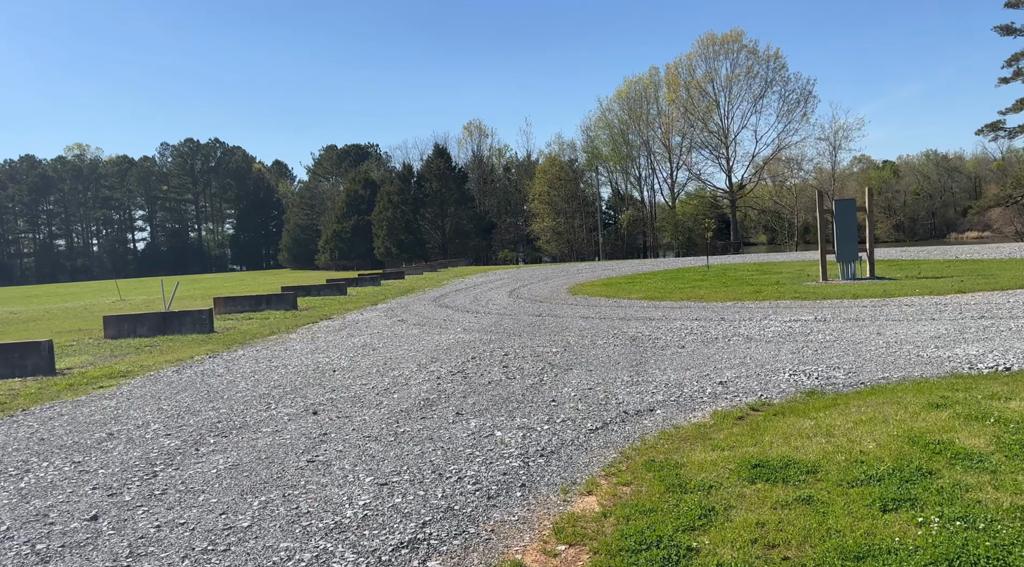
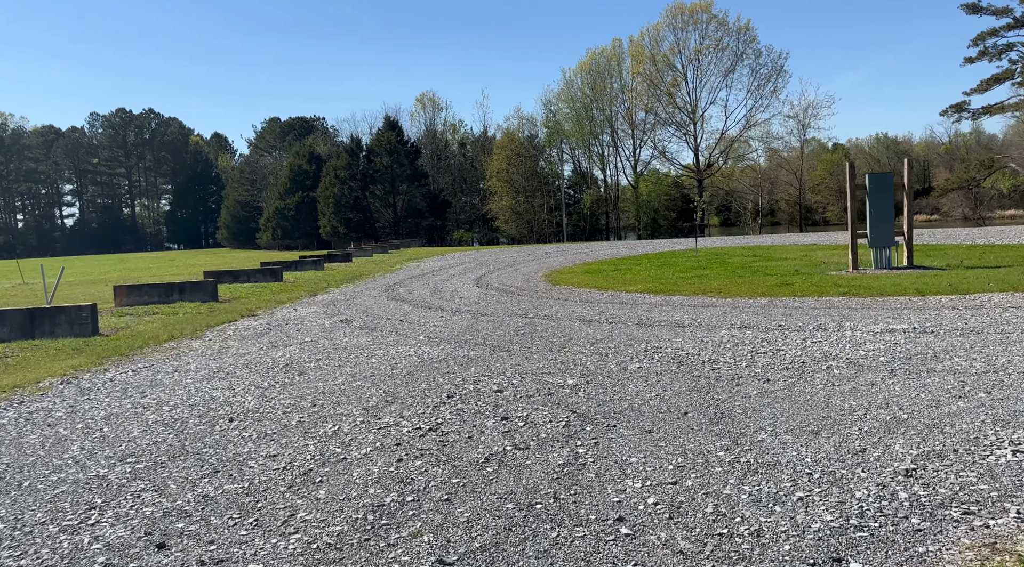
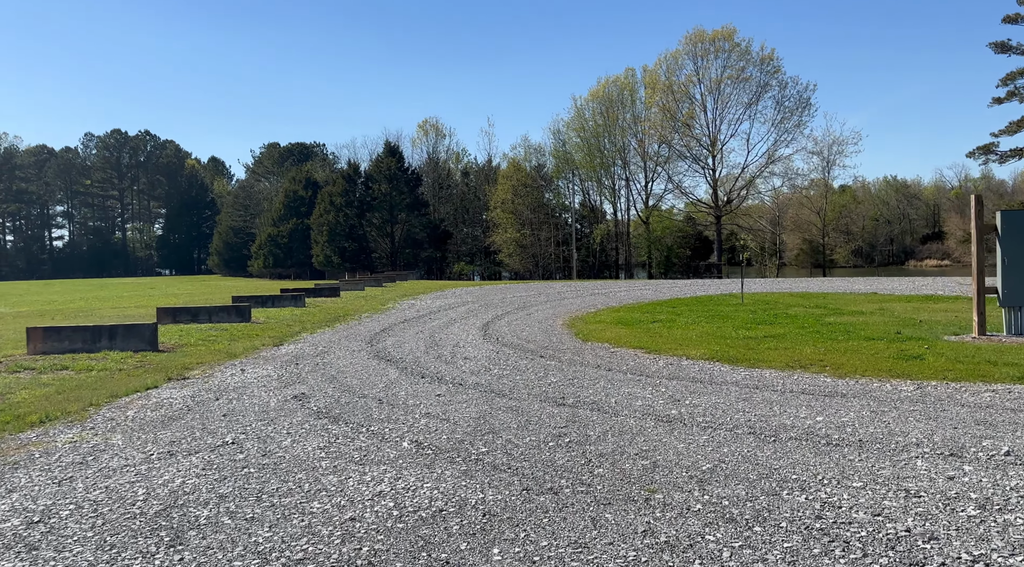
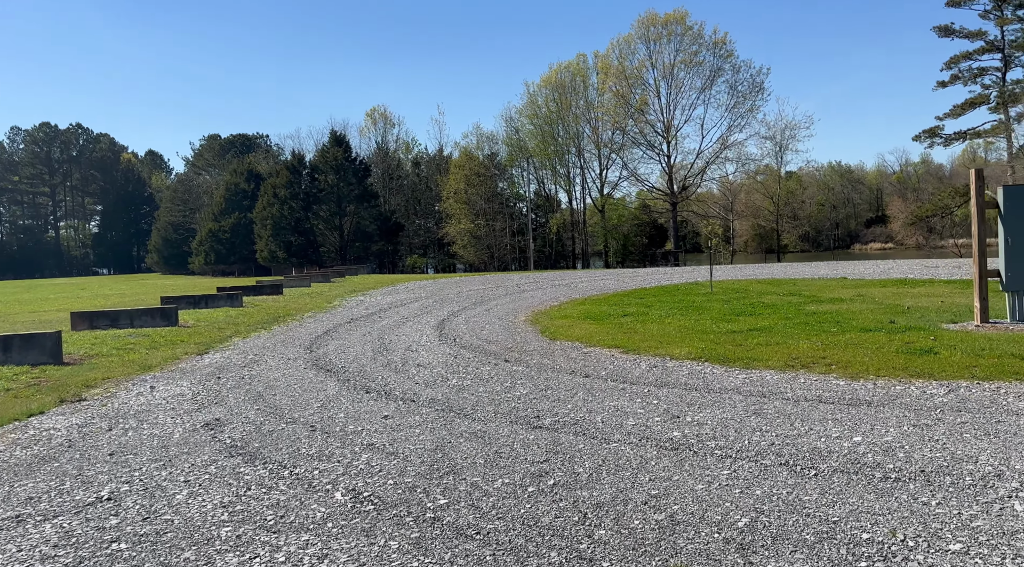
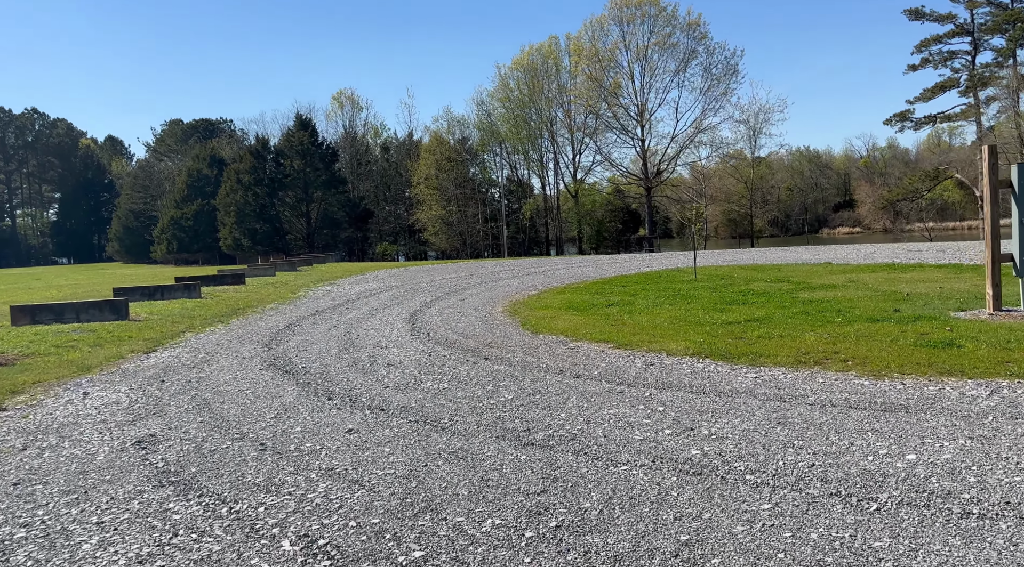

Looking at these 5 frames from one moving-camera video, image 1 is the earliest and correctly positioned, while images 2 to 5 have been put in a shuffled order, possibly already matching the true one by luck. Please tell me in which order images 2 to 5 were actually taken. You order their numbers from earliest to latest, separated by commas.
2, 3, 4, 5
